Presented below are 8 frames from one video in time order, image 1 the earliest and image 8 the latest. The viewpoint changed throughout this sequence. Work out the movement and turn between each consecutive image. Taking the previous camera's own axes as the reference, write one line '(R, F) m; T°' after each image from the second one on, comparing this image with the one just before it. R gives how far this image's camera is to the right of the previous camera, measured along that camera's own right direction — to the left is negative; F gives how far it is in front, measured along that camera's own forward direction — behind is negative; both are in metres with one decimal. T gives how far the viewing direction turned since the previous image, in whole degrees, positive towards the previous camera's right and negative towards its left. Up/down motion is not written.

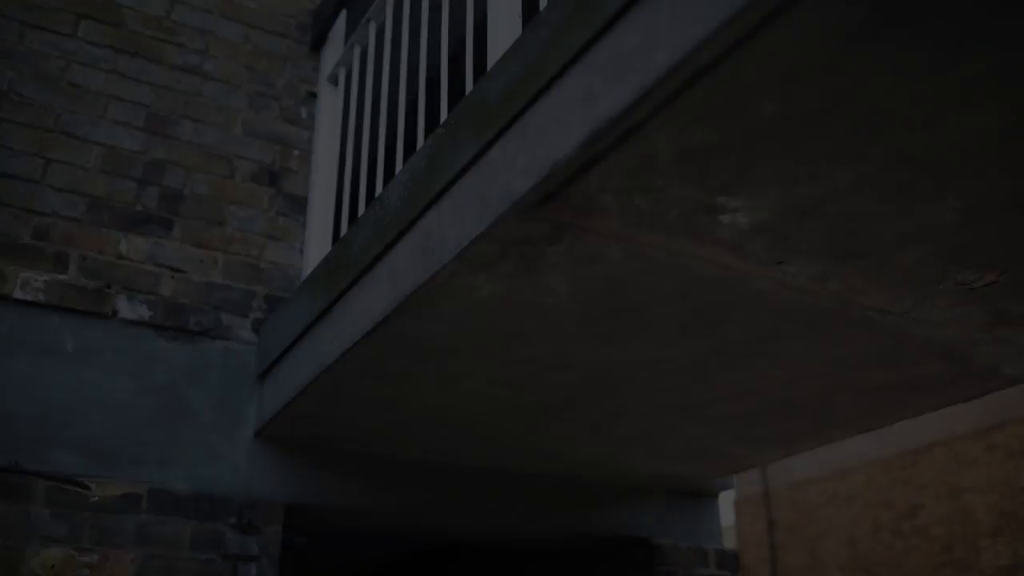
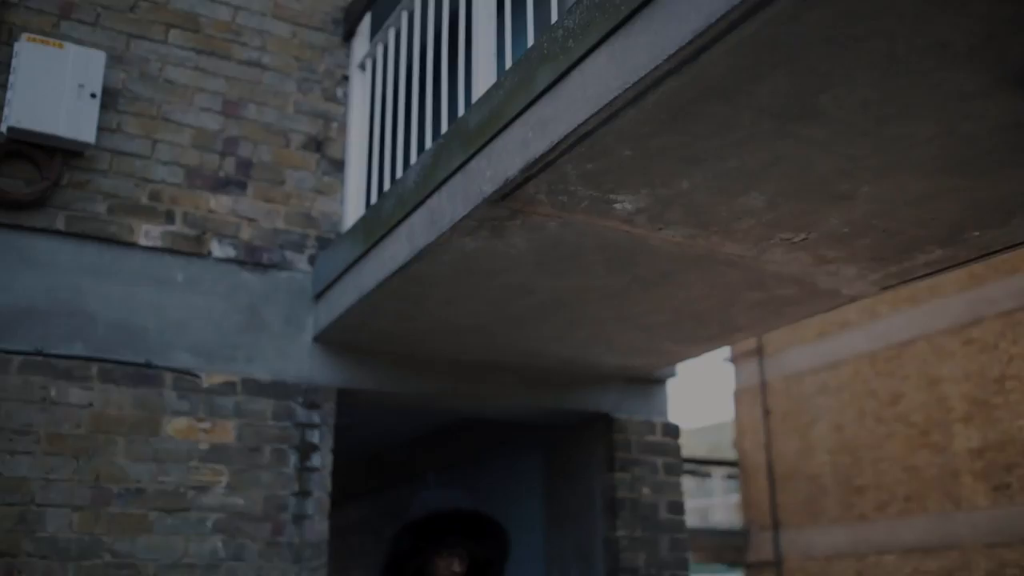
(+0.1, -1.0) m; -1°
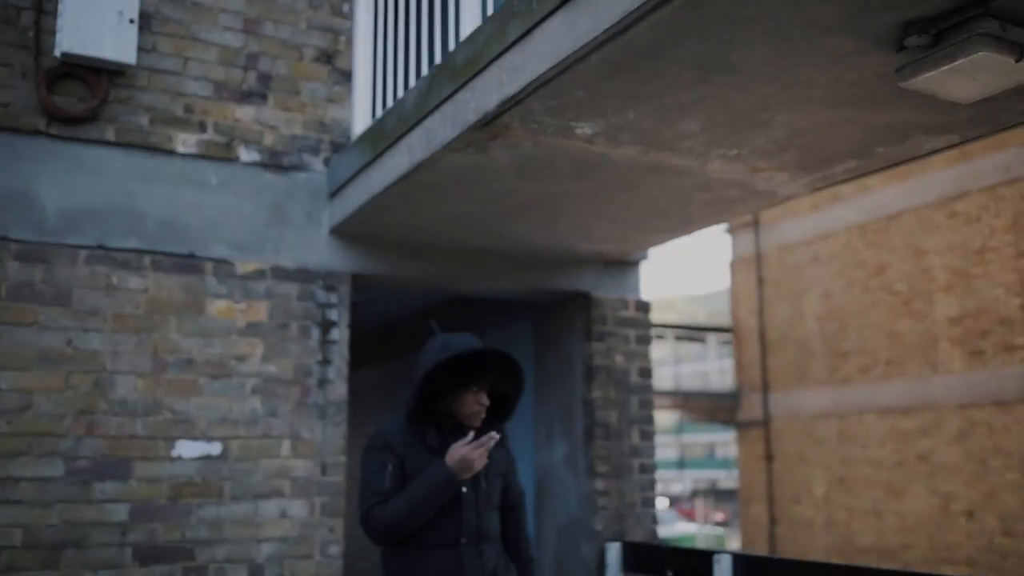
(+0.1, -0.6) m; -1°
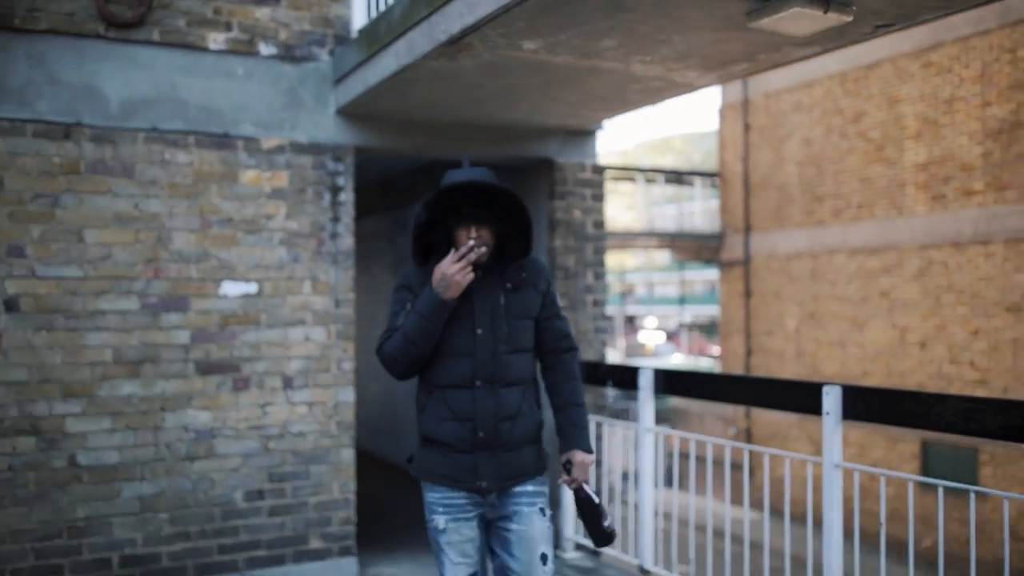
(+0.2, -1.1) m; 0°
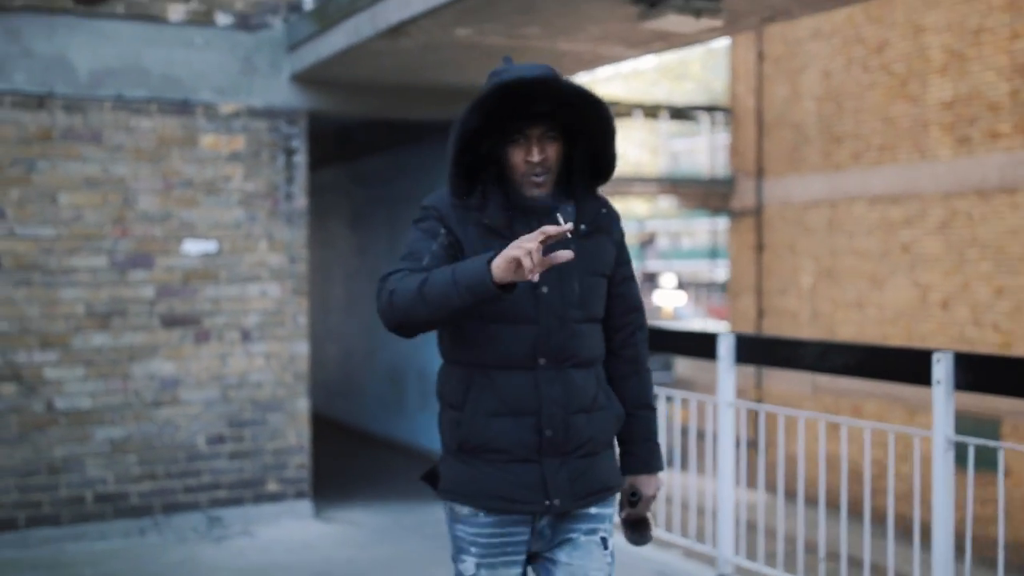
(+0.9, -0.1) m; -6°
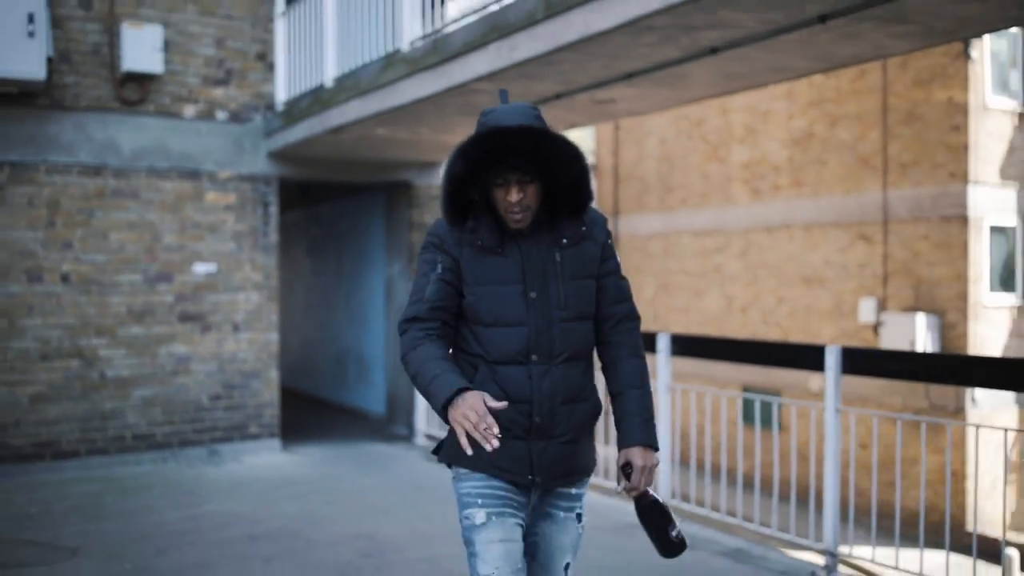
(+0.5, -2.9) m; +2°
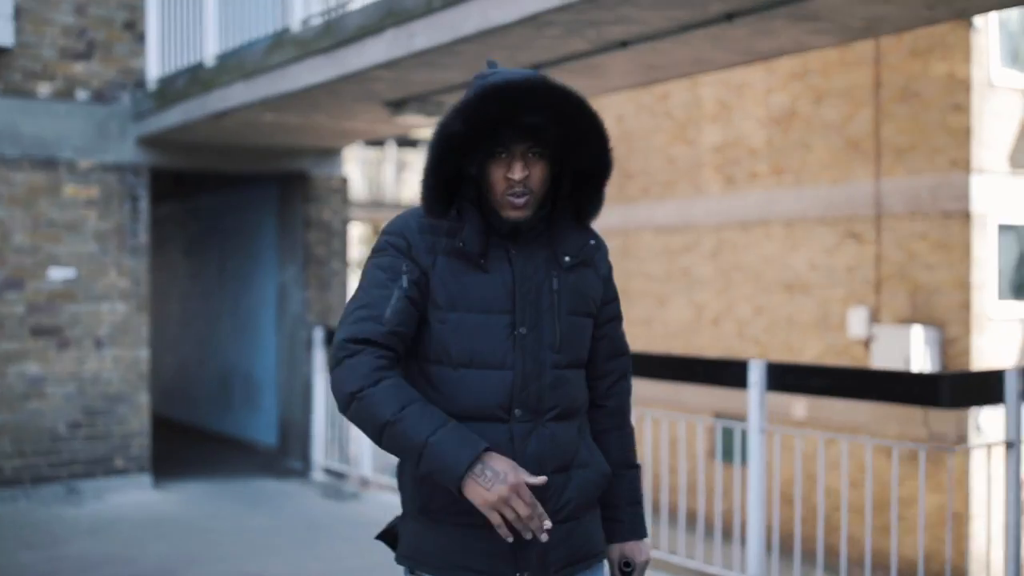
(+0.8, +1.3) m; -2°
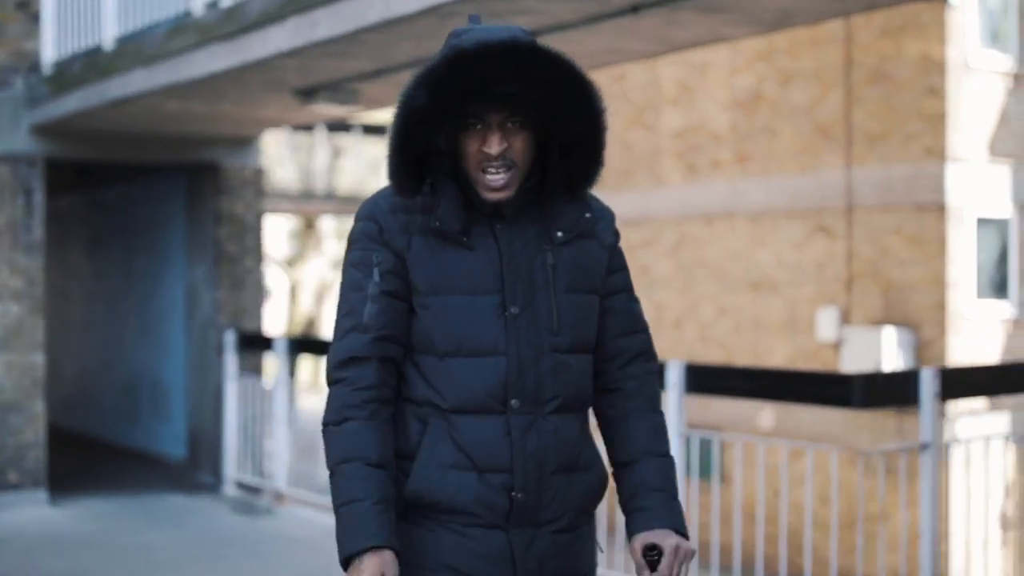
(+0.6, +0.6) m; -1°
